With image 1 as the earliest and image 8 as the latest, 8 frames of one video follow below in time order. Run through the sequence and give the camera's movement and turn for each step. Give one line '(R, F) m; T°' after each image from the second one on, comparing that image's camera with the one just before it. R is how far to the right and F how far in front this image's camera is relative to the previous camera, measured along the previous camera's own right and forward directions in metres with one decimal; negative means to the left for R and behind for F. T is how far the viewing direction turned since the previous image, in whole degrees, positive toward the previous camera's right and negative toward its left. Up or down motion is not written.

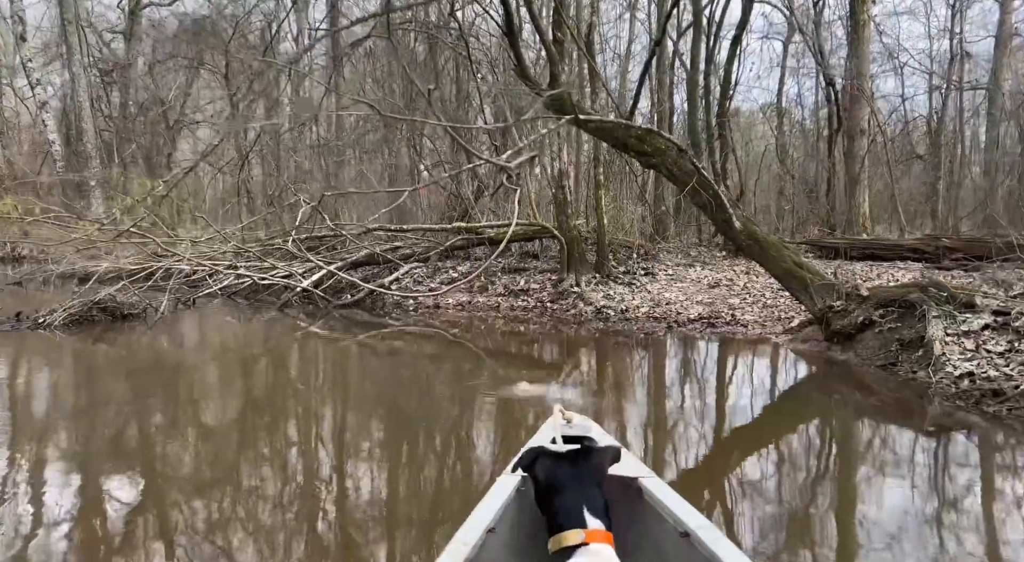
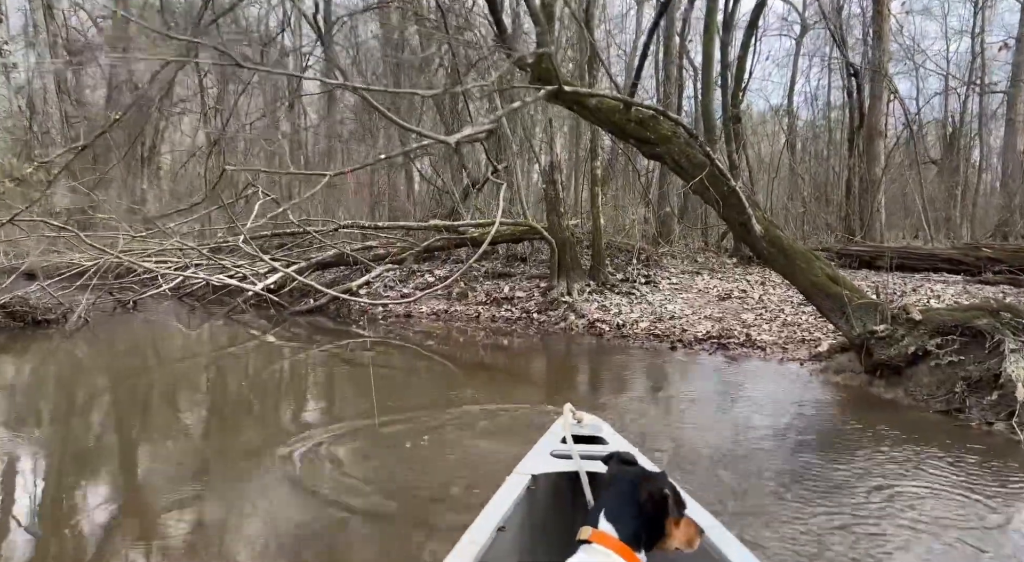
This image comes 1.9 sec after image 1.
(+0.3, +1.4) m; 0°
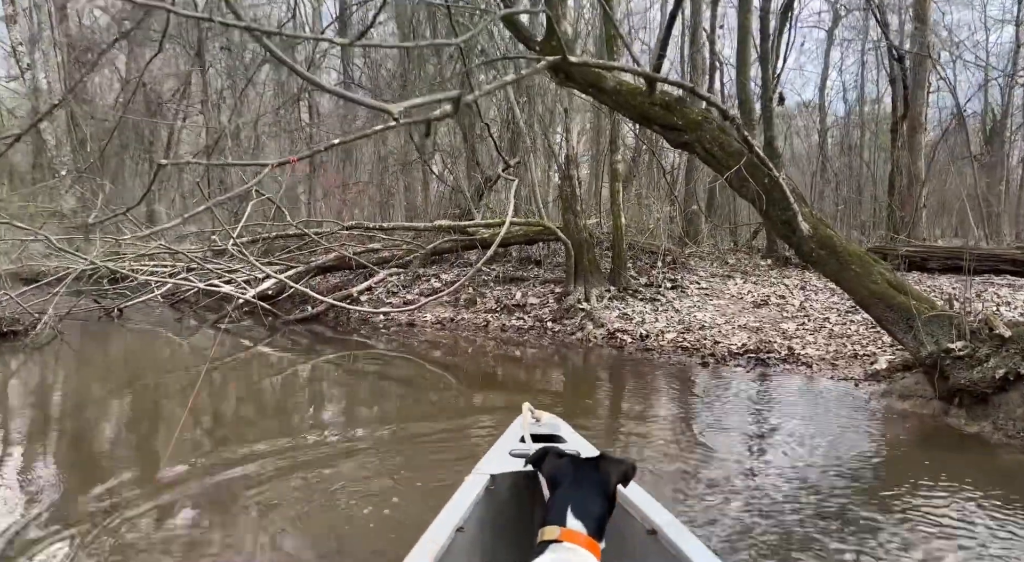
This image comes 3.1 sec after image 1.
(+0.1, +1.0) m; -2°
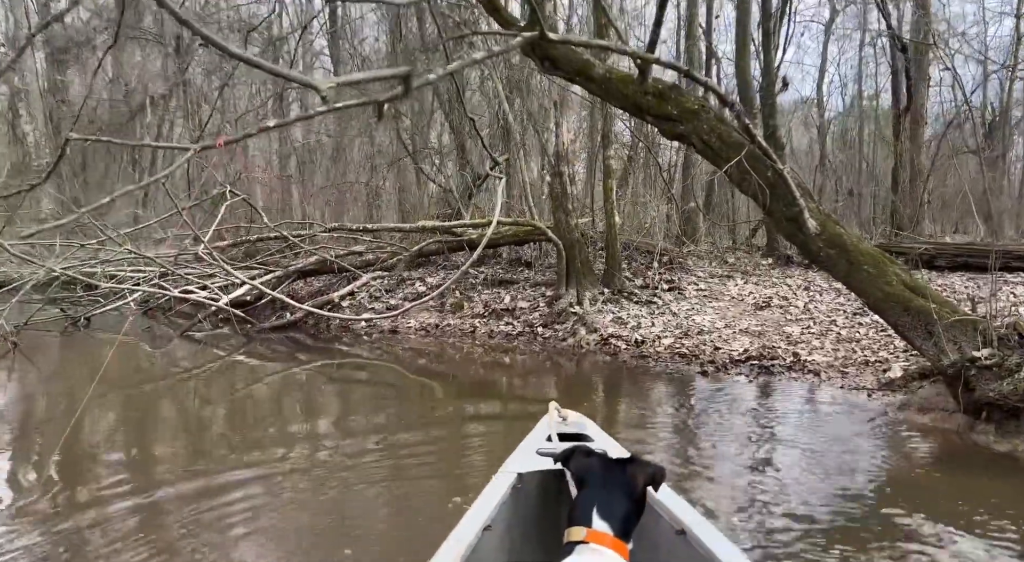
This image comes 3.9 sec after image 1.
(+0.1, +0.5) m; 0°
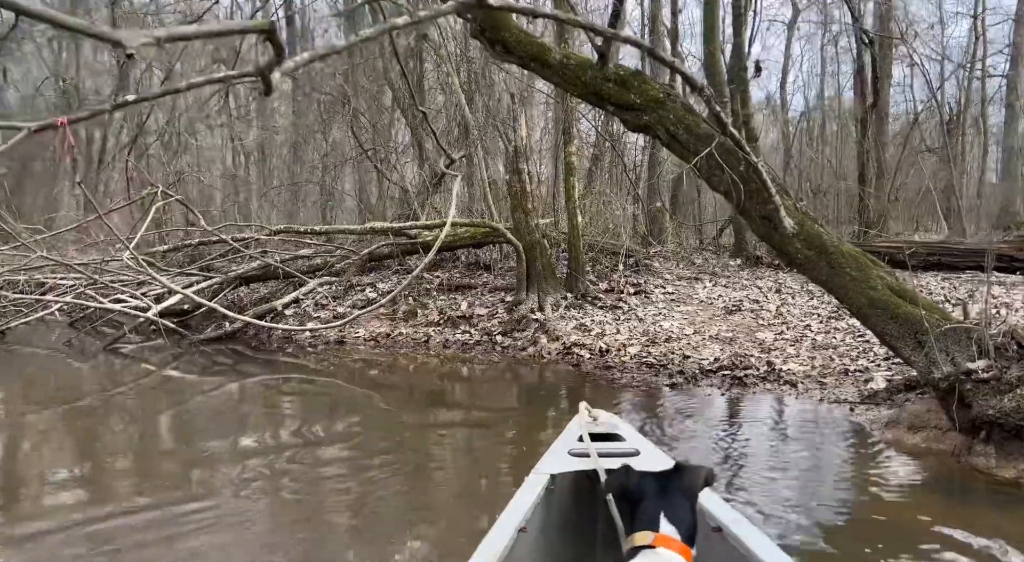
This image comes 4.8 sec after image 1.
(+0.1, +0.5) m; +2°
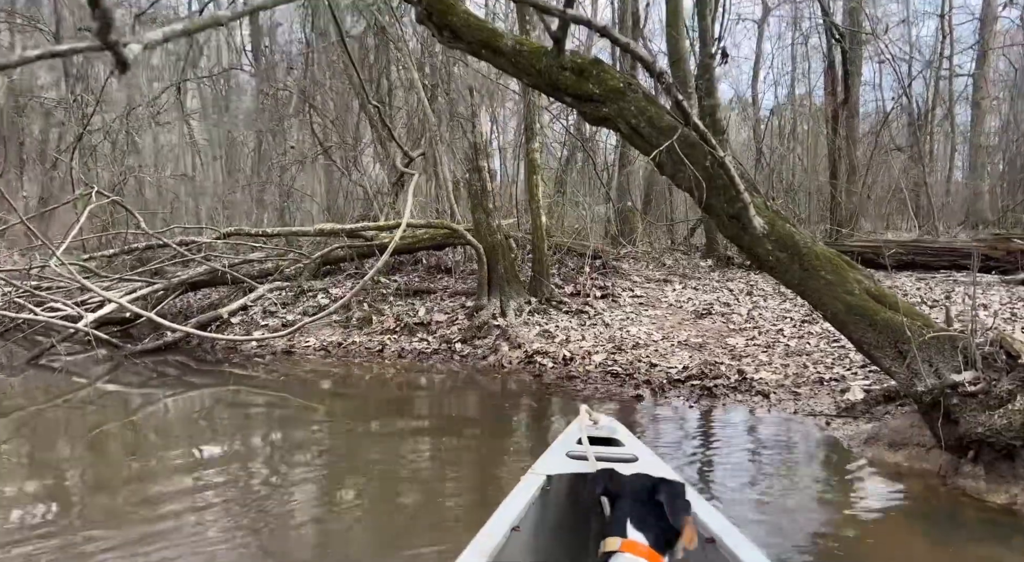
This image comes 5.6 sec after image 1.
(+0.1, +0.4) m; +2°
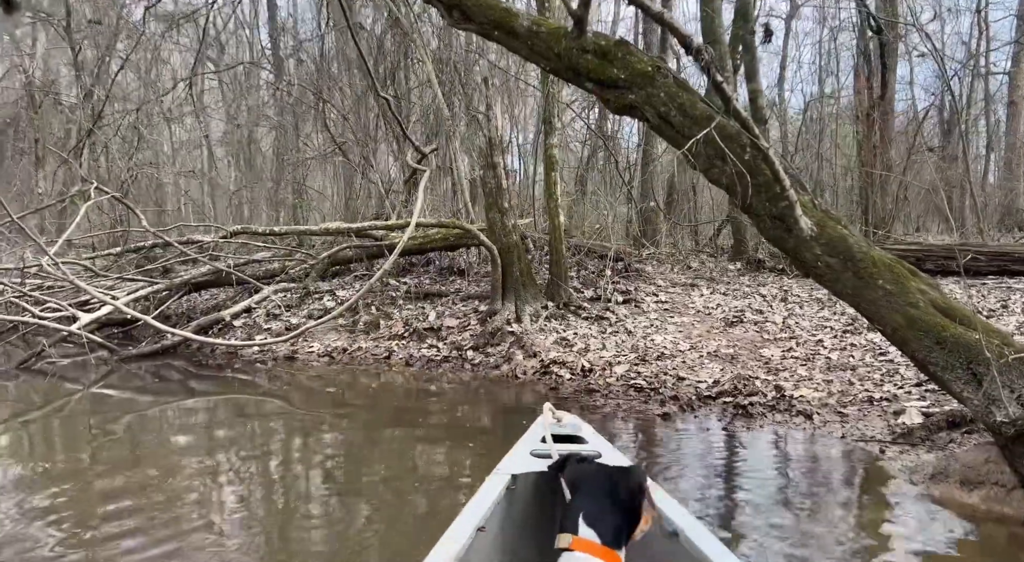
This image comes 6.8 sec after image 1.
(0.0, +0.5) m; -1°
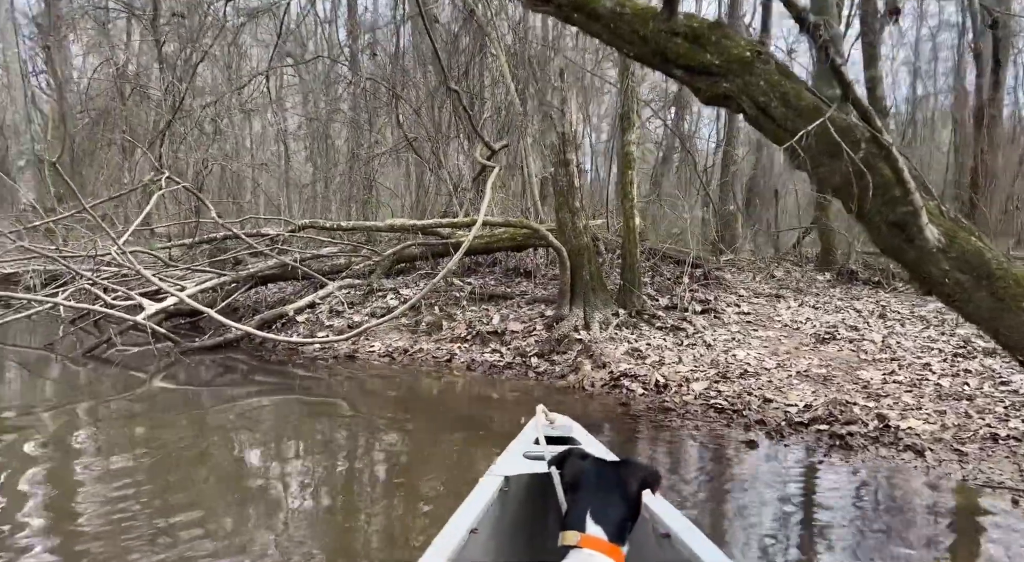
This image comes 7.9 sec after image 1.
(0.0, +0.5) m; -5°
